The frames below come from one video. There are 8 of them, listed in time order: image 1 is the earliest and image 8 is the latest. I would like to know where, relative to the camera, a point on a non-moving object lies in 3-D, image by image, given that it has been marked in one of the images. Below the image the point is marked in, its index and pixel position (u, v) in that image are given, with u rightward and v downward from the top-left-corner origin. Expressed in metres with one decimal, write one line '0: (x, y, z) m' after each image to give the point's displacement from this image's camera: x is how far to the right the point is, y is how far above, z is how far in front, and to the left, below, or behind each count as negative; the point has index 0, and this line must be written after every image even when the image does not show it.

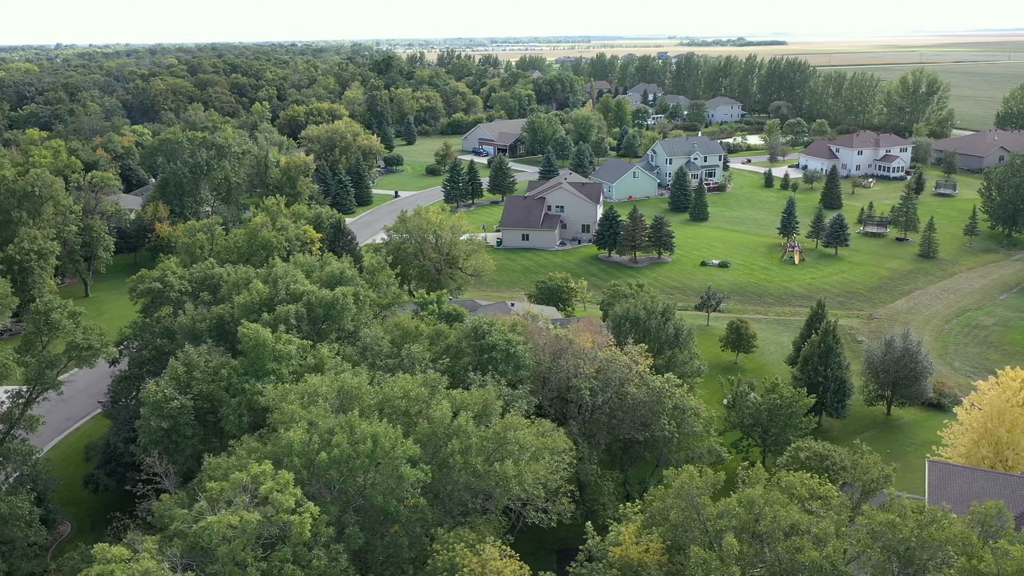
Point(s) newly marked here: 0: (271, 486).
0: (-4.1, -3.3, +13.7) m
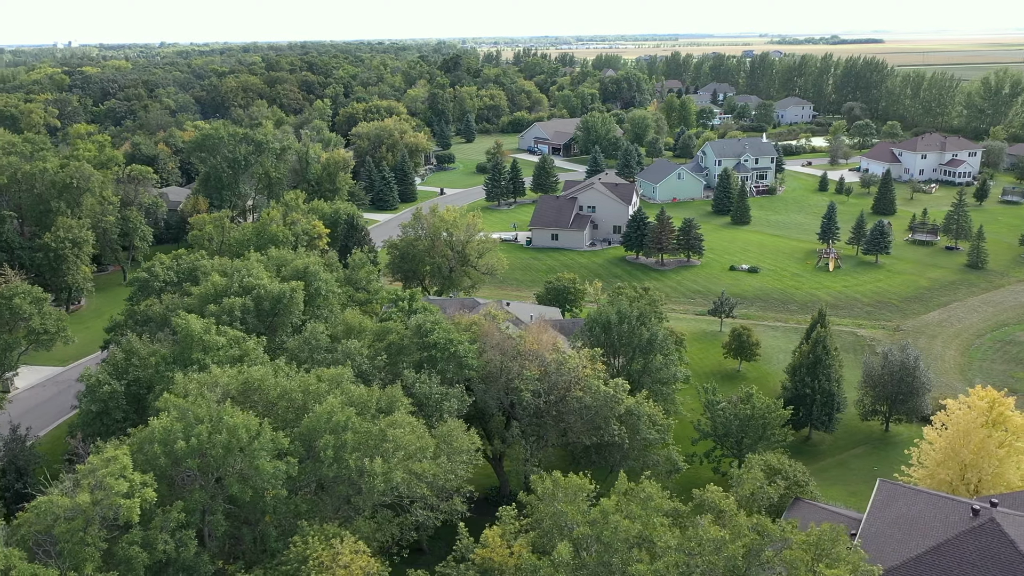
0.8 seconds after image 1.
0: (-7.0, -3.2, +14.3) m
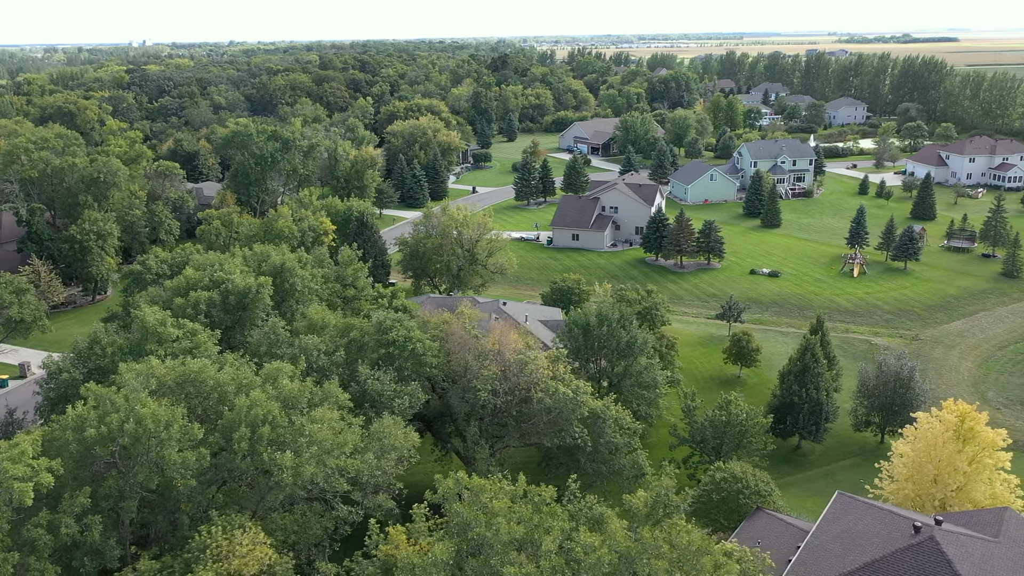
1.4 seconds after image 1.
0: (-9.1, -3.0, +14.9) m
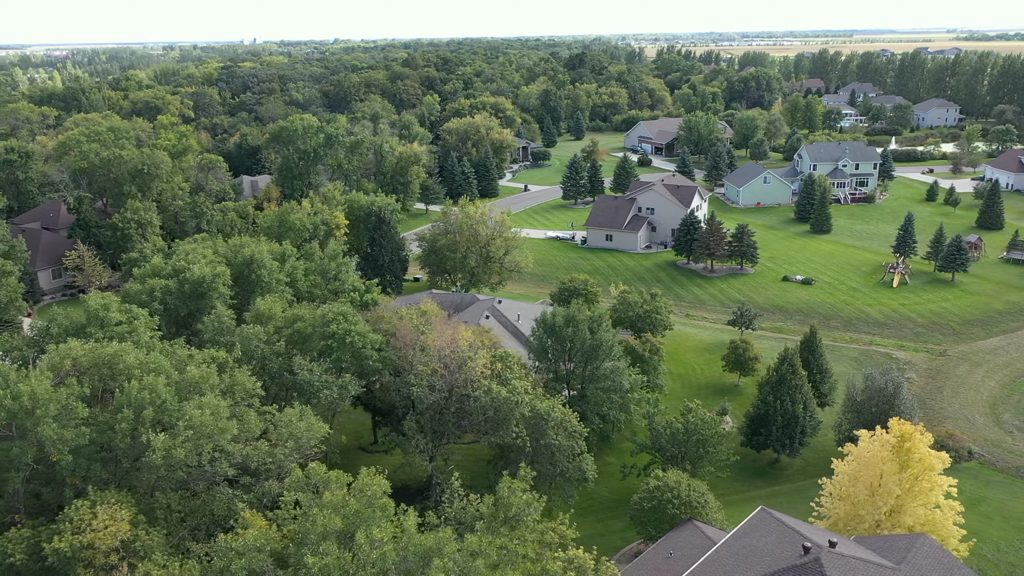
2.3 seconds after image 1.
0: (-12.2, -2.7, +16.2) m
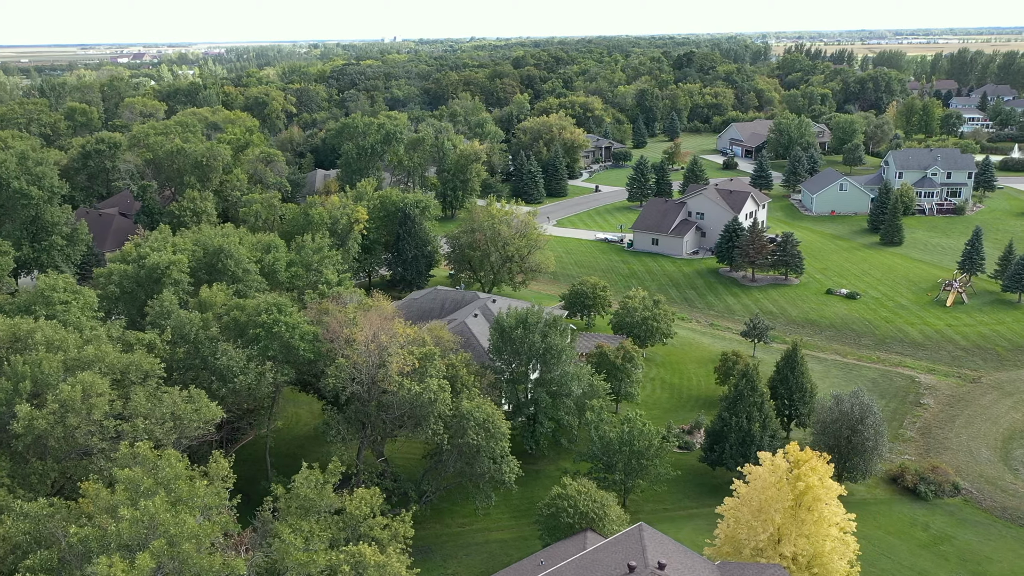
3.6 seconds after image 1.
0: (-16.2, -2.1, +18.6) m
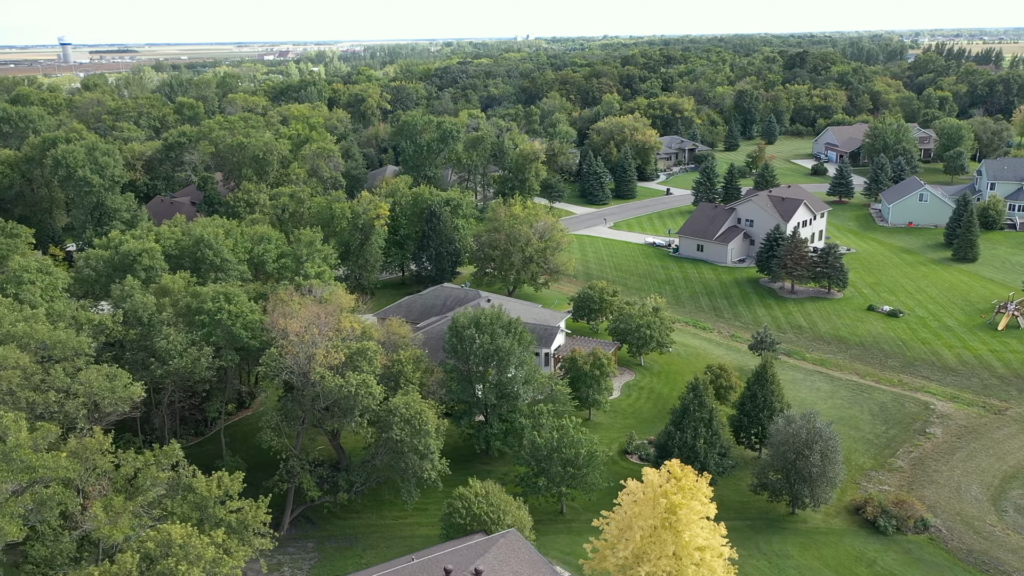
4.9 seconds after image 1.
0: (-19.8, -1.3, +21.4) m
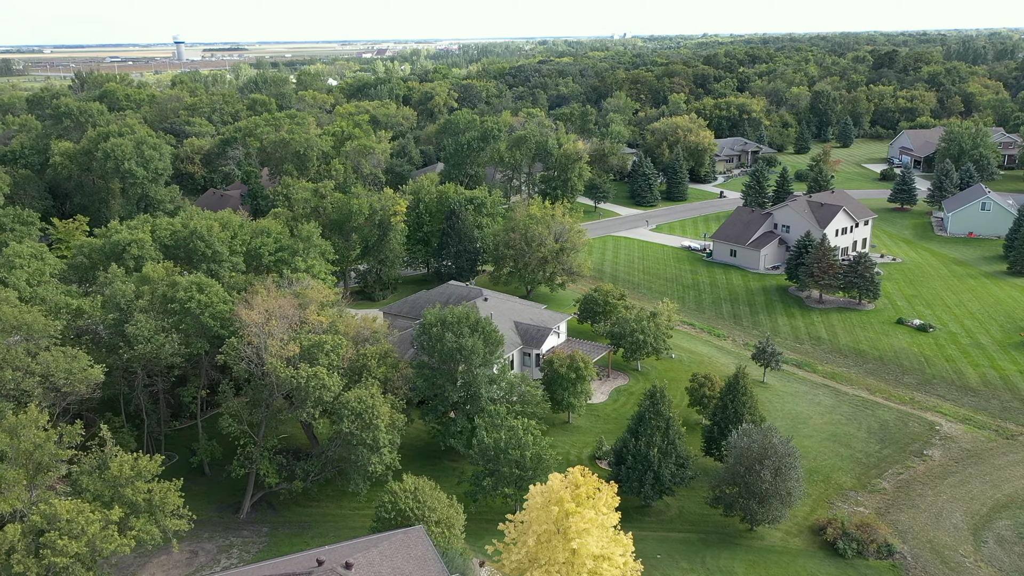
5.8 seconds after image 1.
0: (-22.1, -0.6, +23.8) m
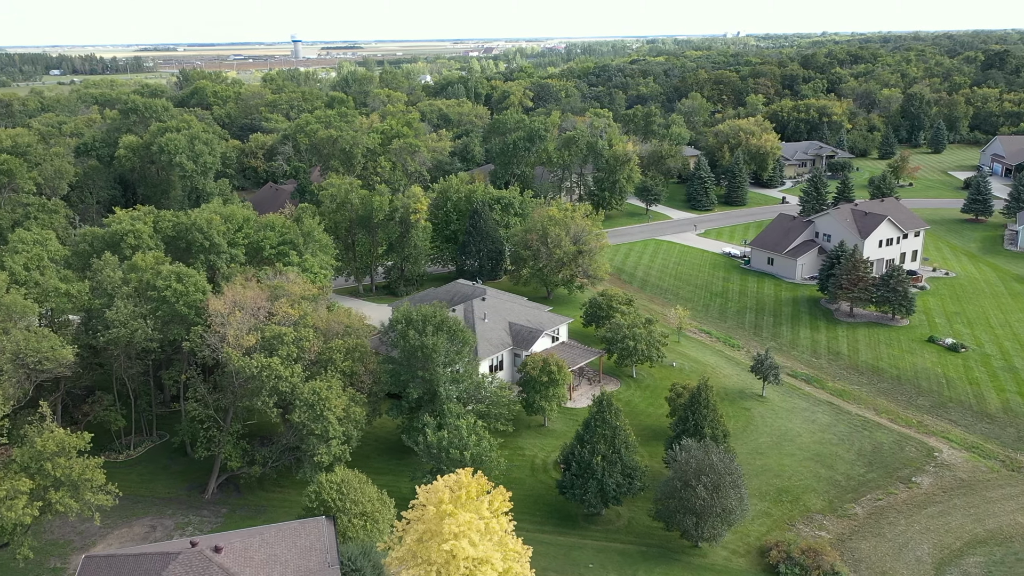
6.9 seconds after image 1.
0: (-24.3, +0.2, +26.8) m
